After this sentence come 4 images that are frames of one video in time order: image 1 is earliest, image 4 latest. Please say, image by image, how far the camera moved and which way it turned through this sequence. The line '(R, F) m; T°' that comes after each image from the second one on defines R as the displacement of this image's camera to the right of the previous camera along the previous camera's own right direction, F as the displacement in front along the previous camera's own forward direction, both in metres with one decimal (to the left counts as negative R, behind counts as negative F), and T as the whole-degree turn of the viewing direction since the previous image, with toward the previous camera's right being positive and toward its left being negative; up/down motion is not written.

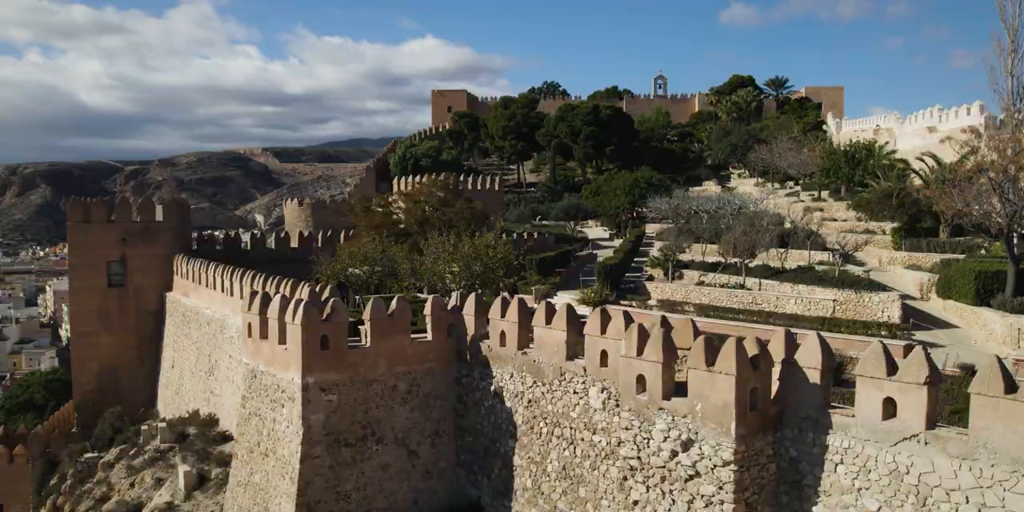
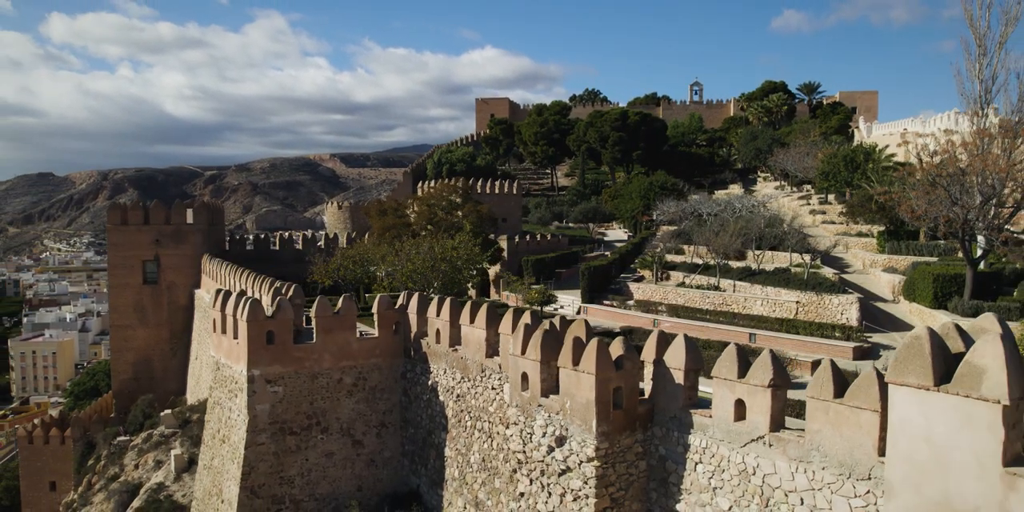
(+2.6, -0.4) m; -7°
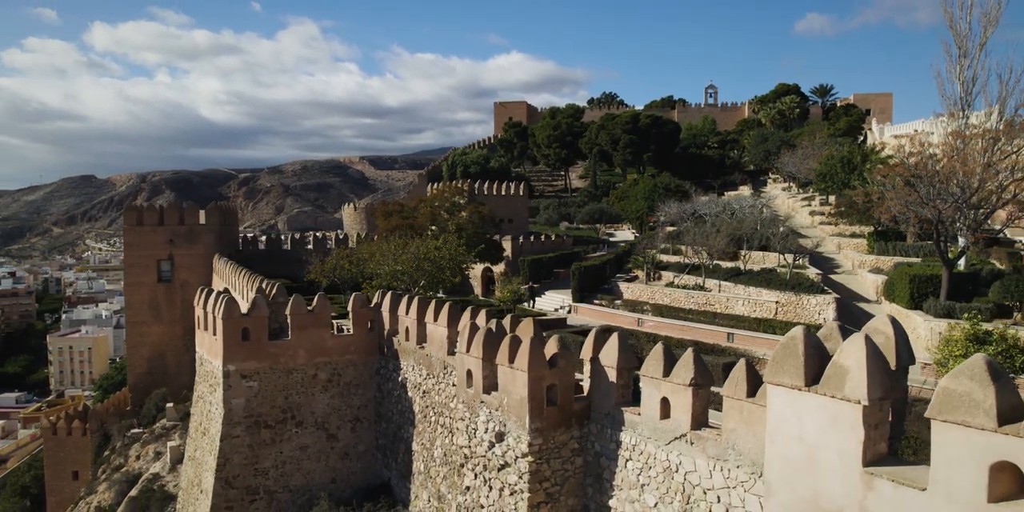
(+1.3, -0.2) m; -3°
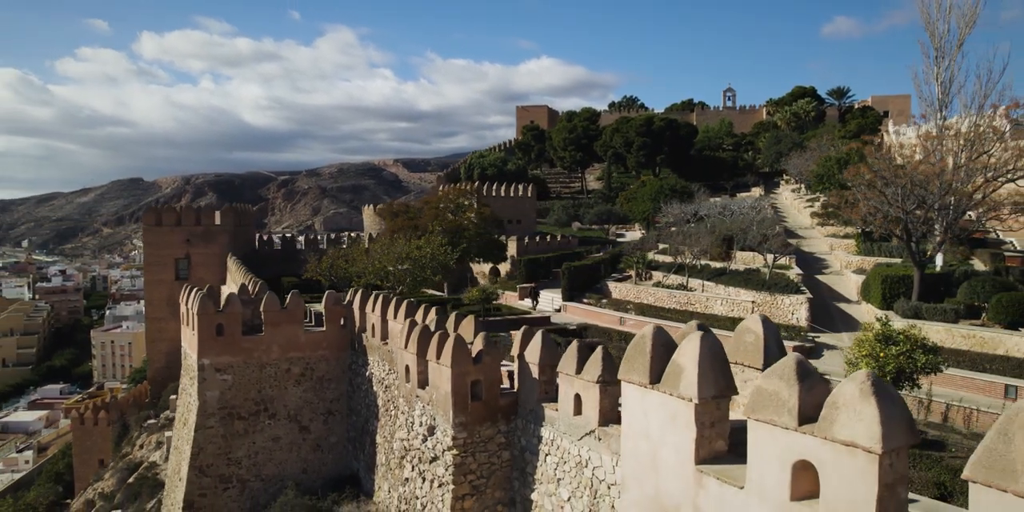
(+1.6, -0.2) m; -4°
